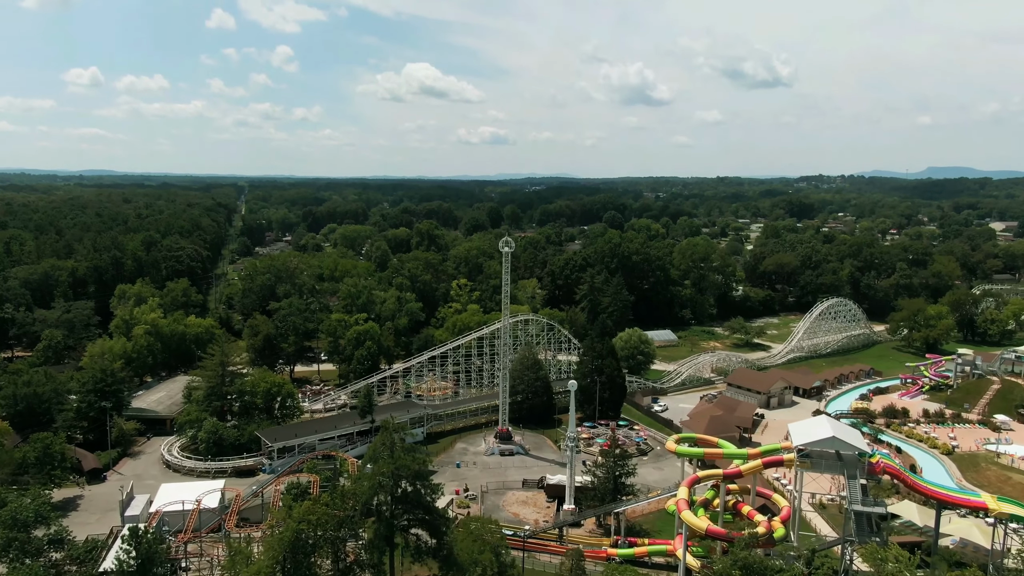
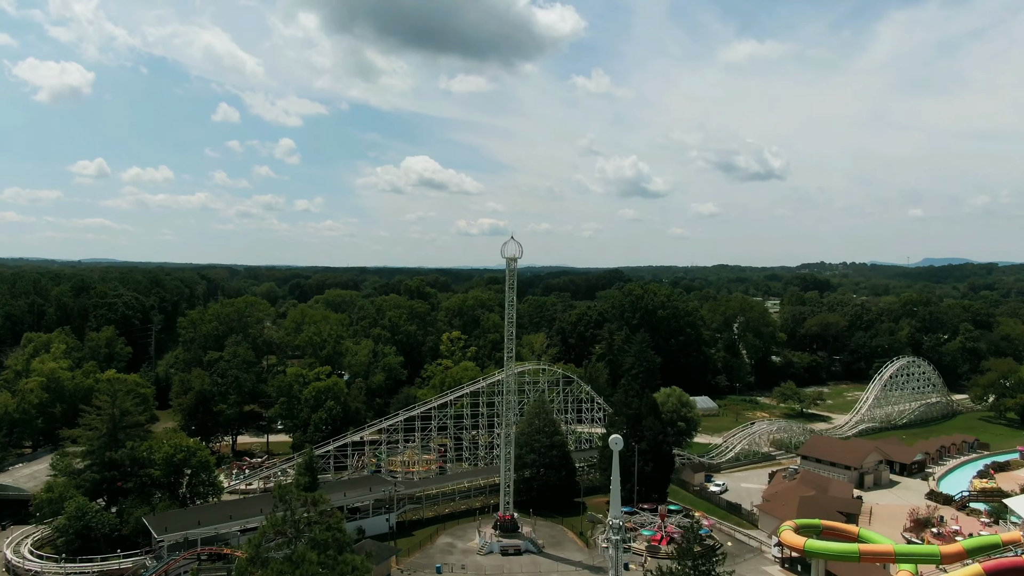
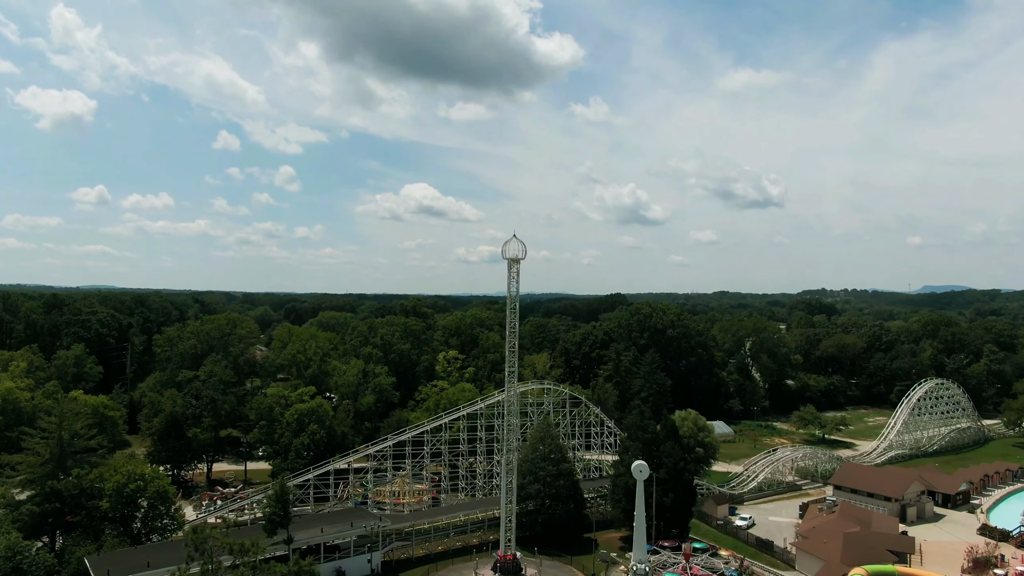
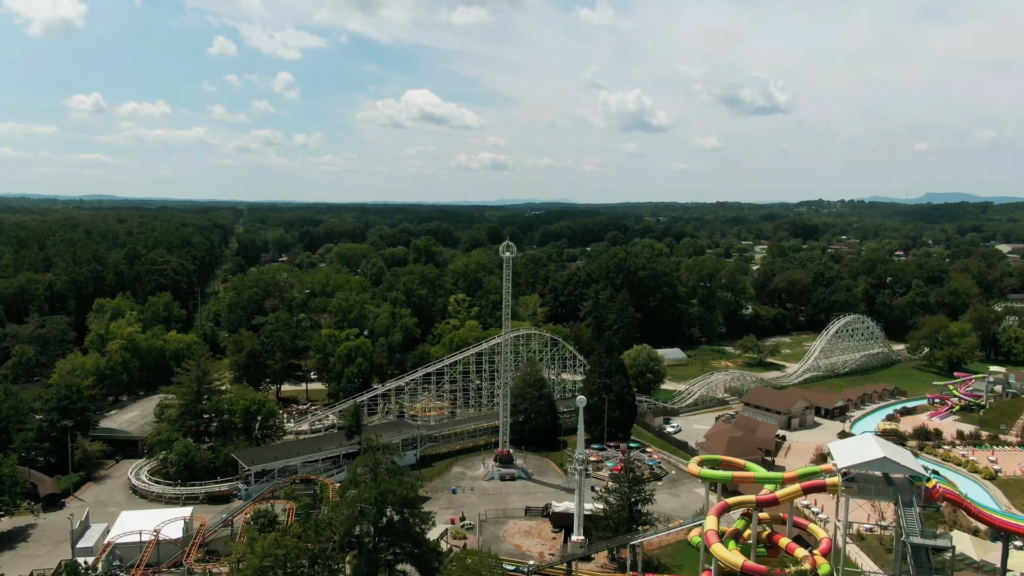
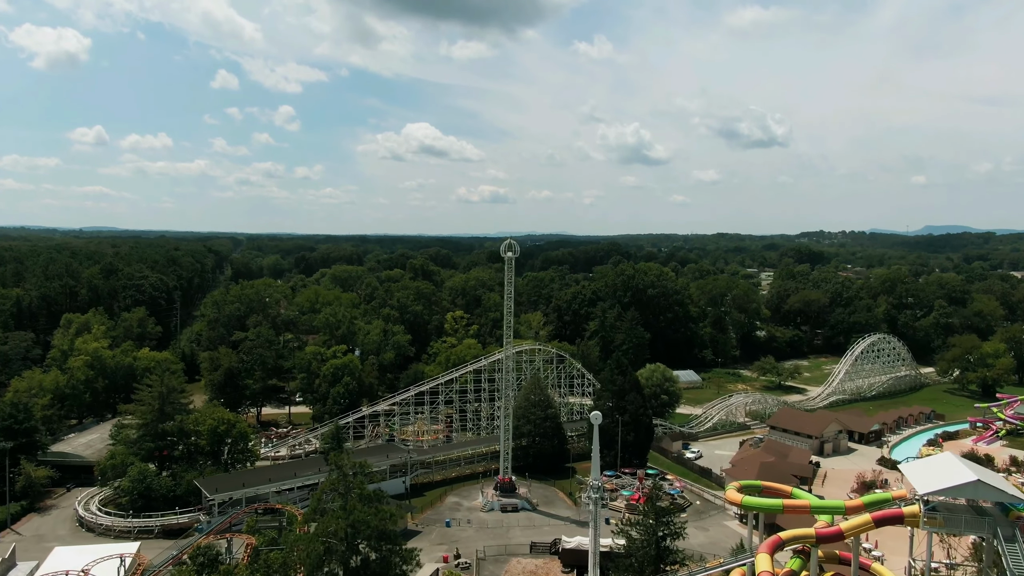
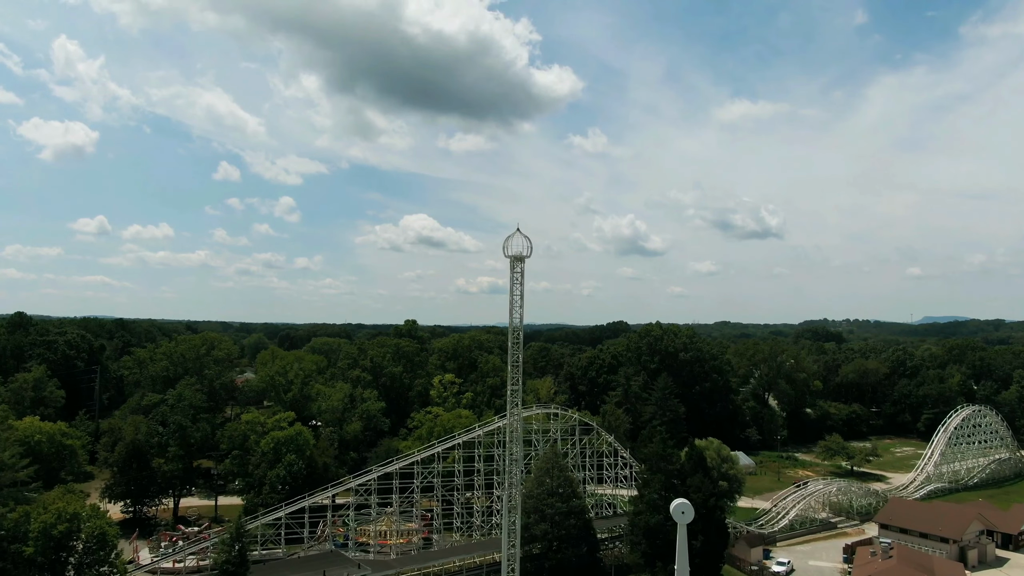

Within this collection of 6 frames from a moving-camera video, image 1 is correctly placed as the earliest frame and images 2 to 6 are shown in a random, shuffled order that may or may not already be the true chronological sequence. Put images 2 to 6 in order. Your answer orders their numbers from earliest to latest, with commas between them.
4, 5, 2, 3, 6
